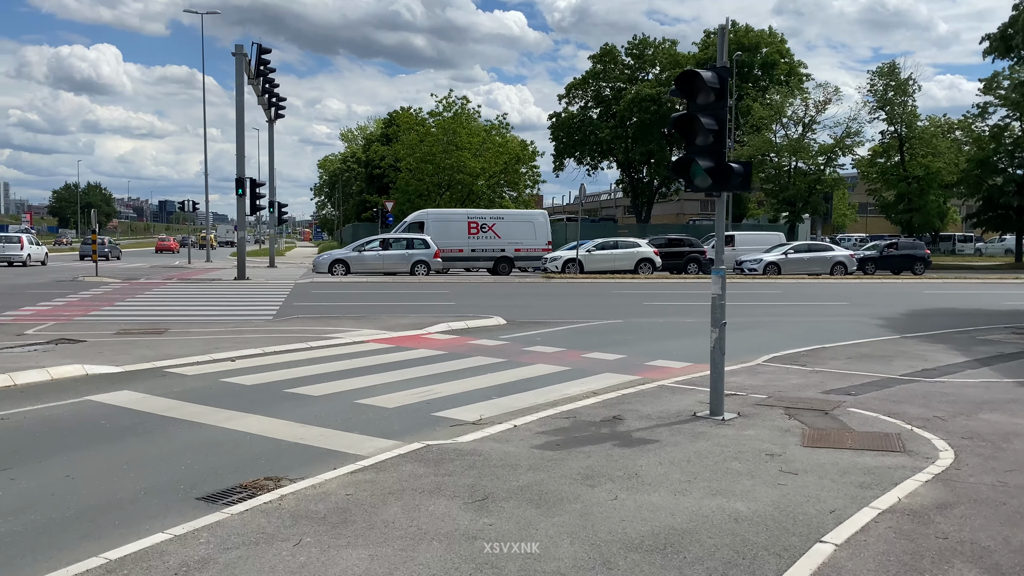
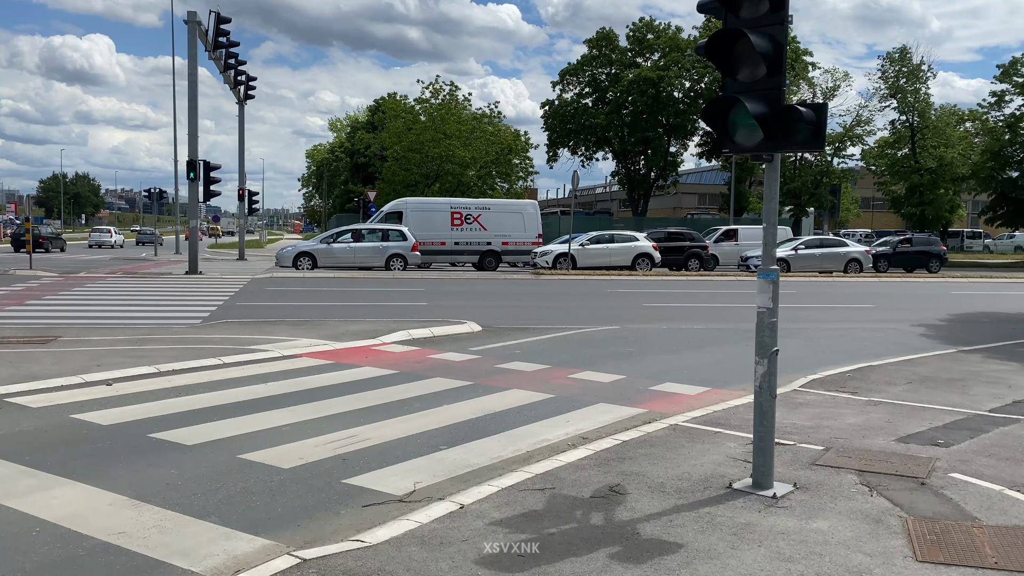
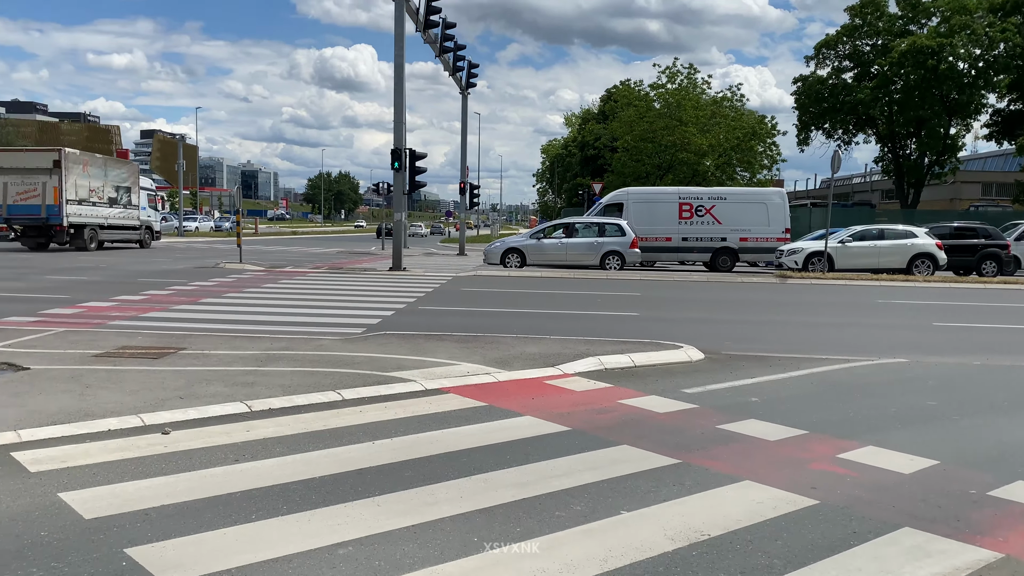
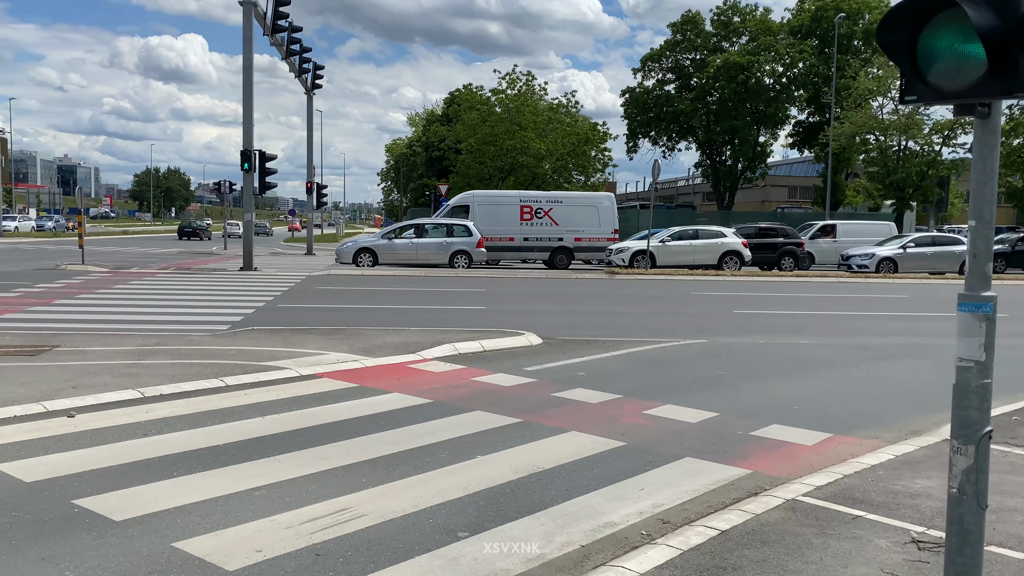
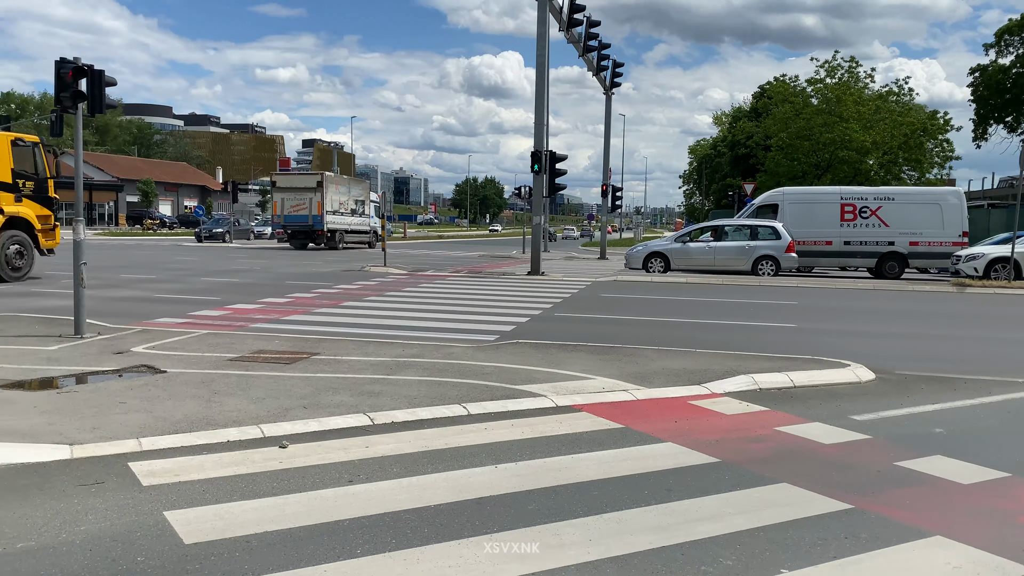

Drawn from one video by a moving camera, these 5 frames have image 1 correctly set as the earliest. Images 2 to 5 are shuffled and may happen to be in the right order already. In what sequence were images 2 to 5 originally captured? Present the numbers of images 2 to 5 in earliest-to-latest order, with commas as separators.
2, 4, 3, 5
